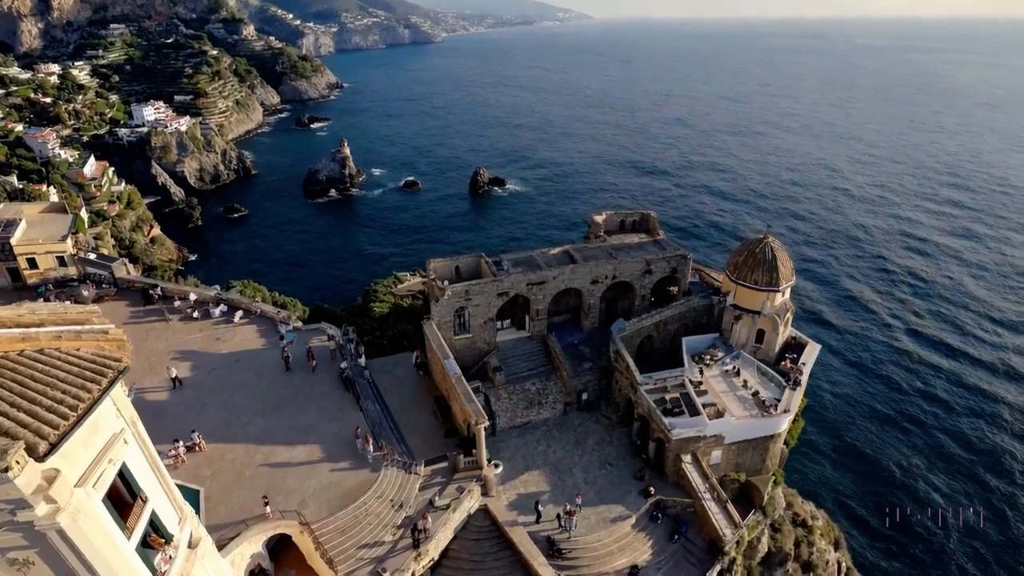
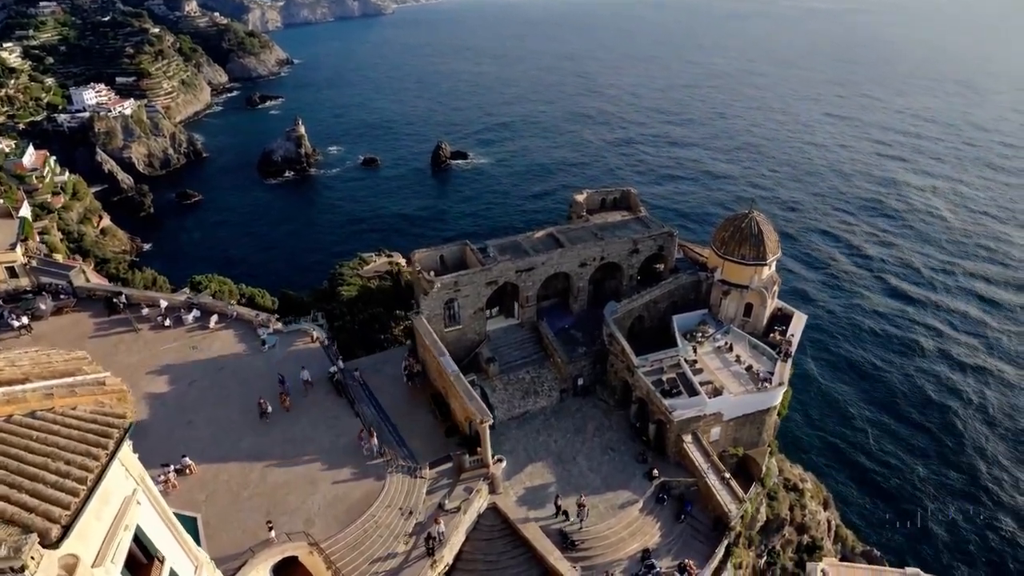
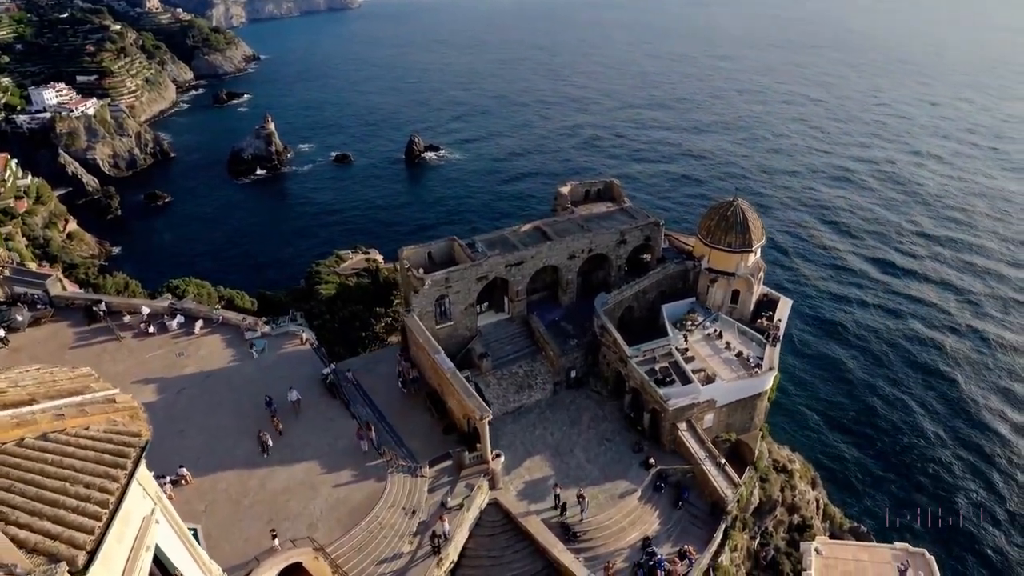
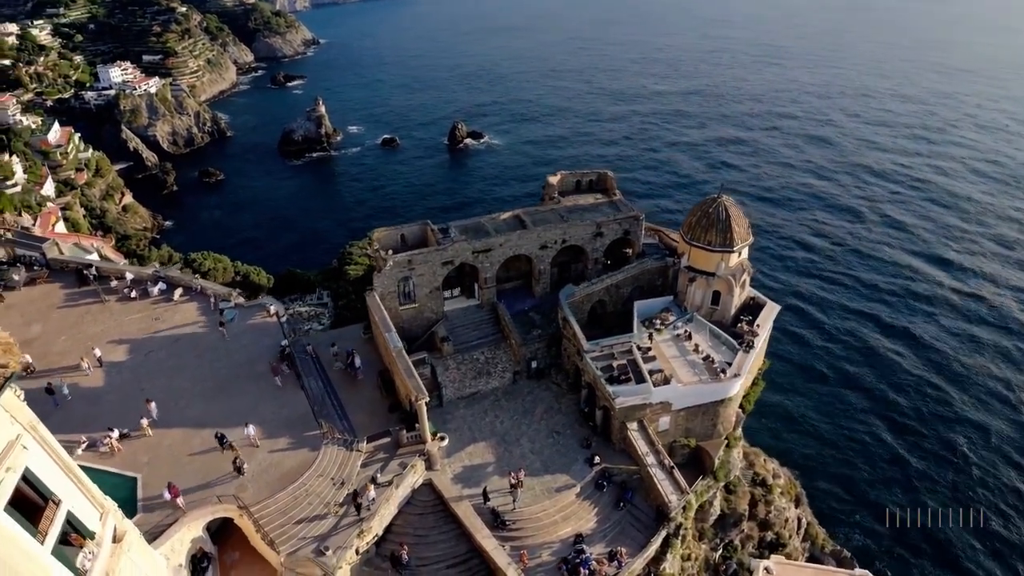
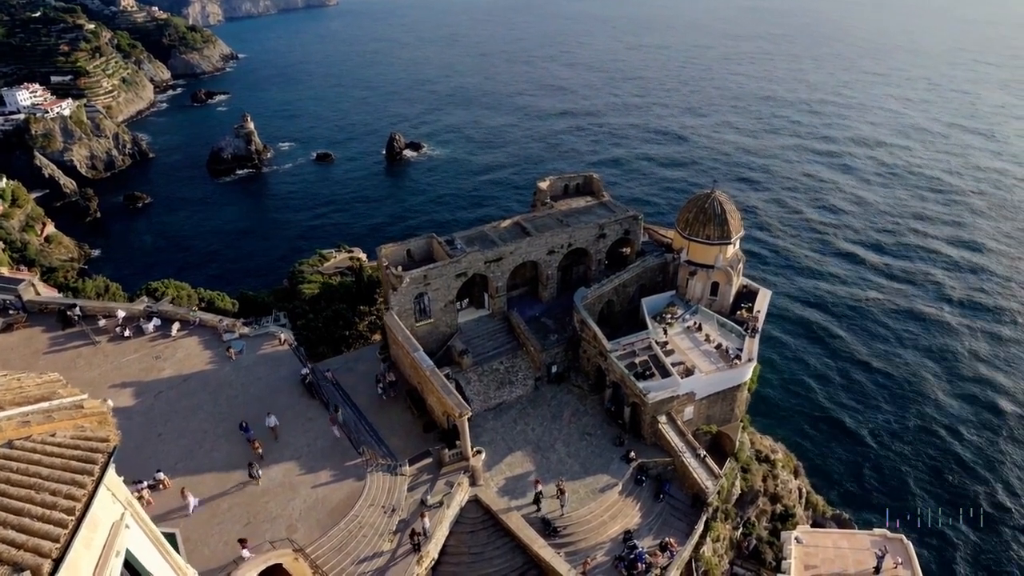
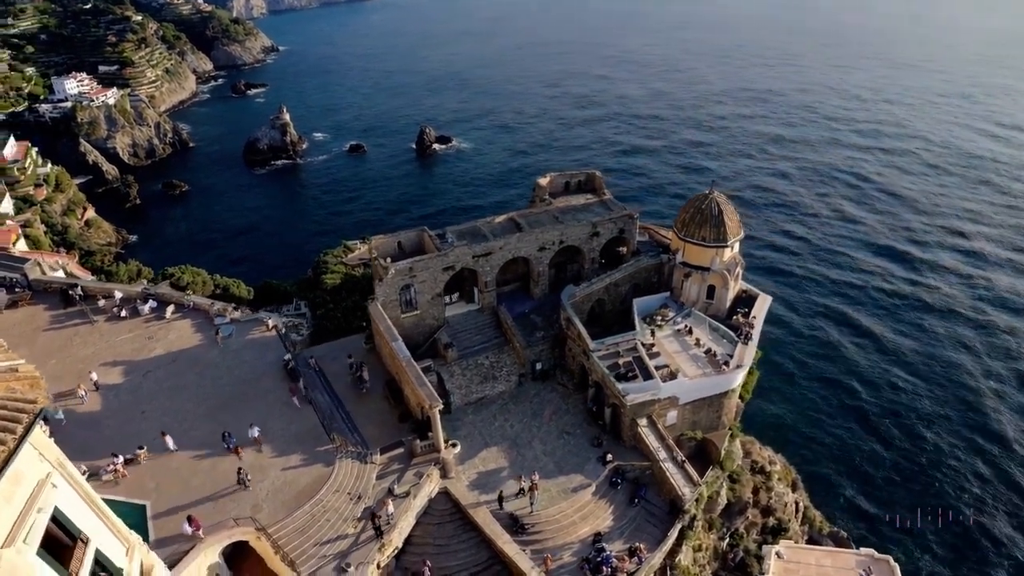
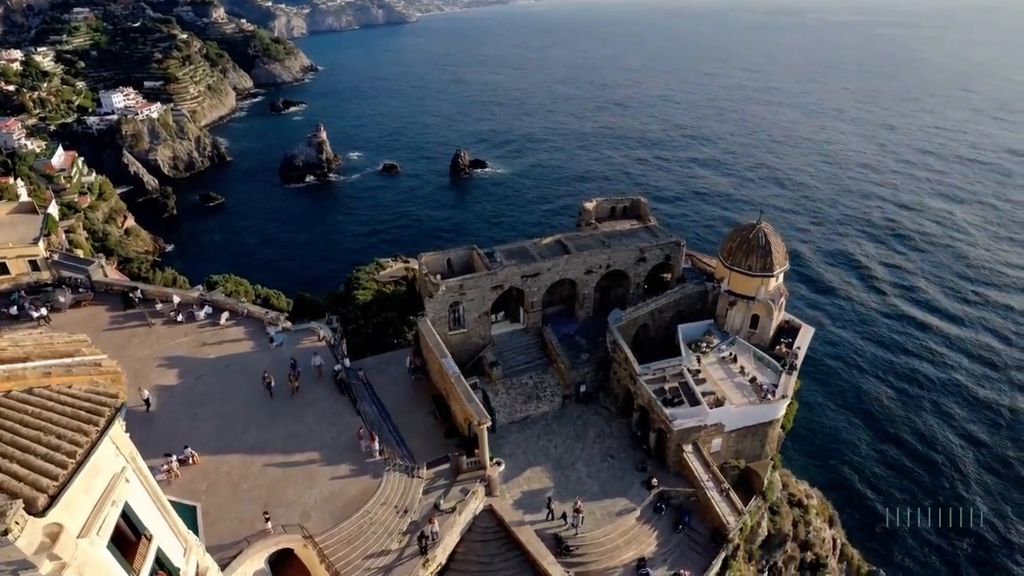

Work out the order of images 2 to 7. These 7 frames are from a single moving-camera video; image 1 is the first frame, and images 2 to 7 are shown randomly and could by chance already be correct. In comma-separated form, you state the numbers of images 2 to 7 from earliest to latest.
7, 2, 3, 5, 6, 4
